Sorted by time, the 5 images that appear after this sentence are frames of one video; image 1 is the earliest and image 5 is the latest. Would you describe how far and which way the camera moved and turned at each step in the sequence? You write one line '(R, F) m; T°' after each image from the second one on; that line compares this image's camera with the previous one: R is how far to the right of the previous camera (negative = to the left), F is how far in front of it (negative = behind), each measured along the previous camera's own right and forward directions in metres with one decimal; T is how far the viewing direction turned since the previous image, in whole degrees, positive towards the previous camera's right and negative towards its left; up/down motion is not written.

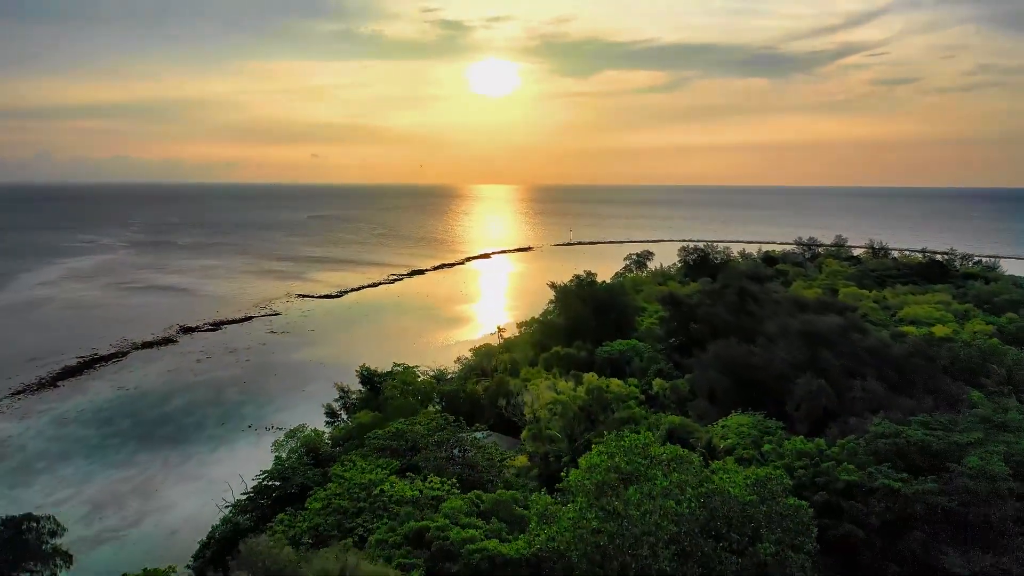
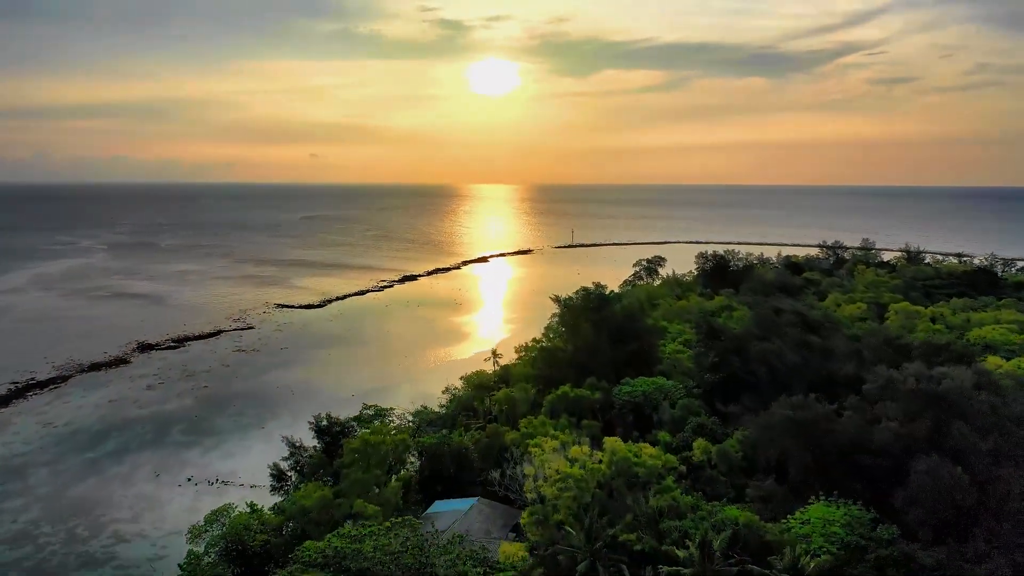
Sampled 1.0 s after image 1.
(+0.1, +4.7) m; 0°
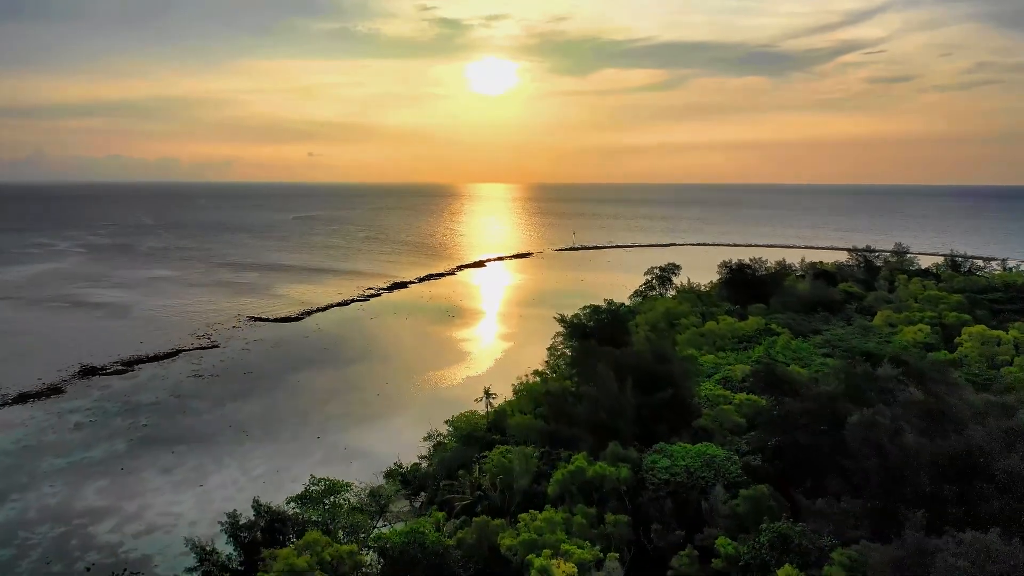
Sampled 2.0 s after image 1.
(+0.1, +4.9) m; 0°
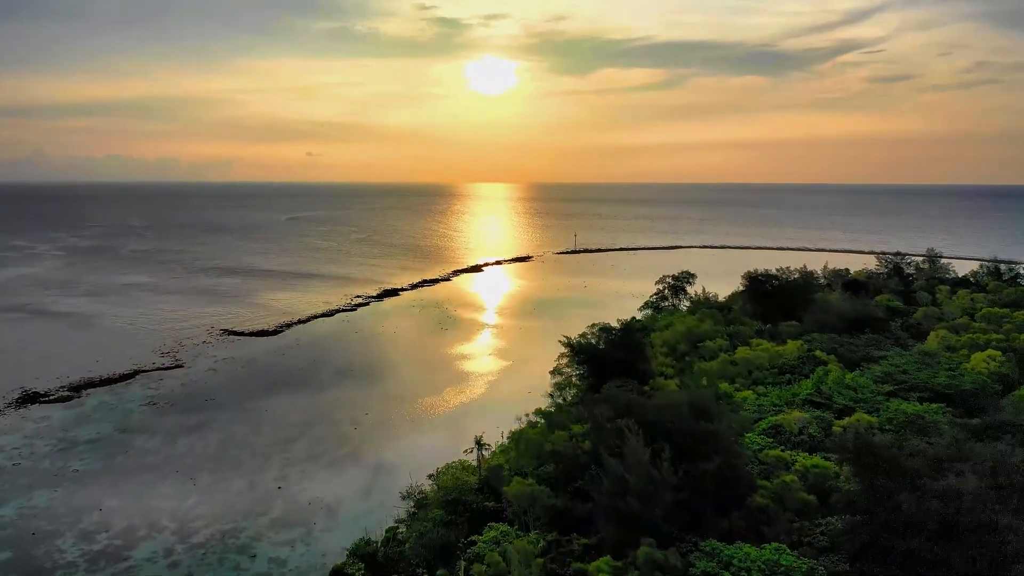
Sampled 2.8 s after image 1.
(0.0, +3.9) m; 0°
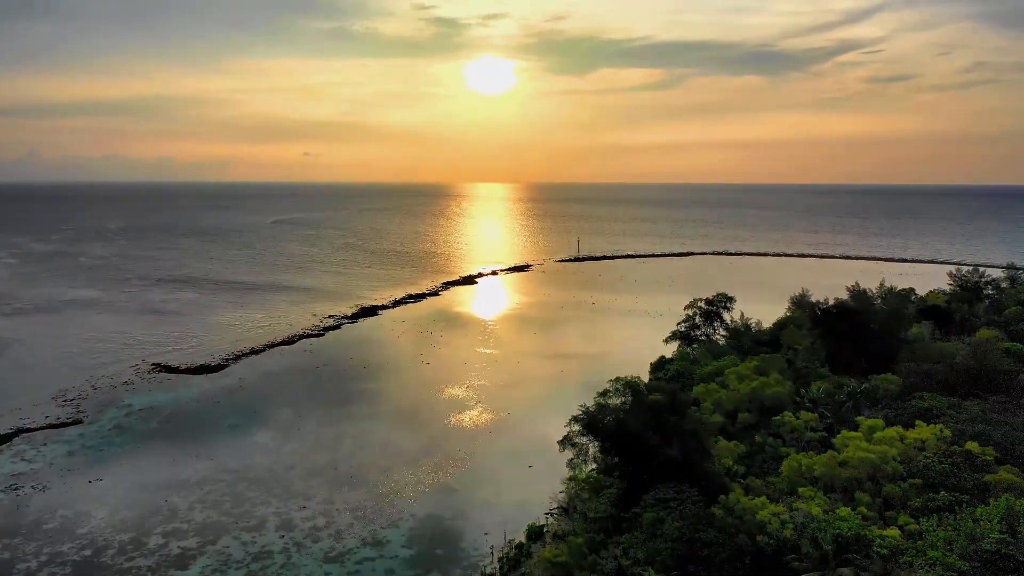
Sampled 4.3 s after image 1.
(+0.1, +7.6) m; 0°
